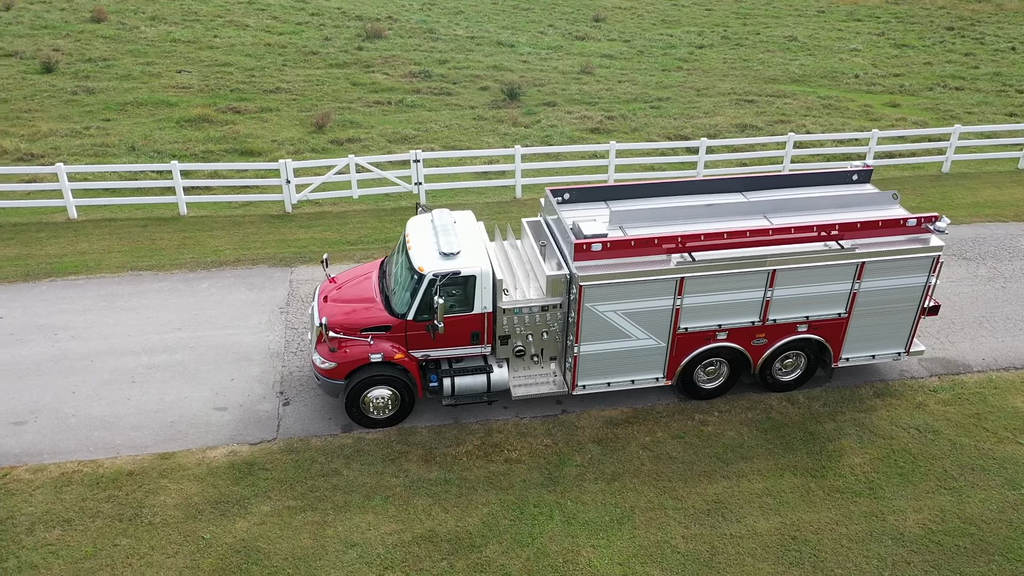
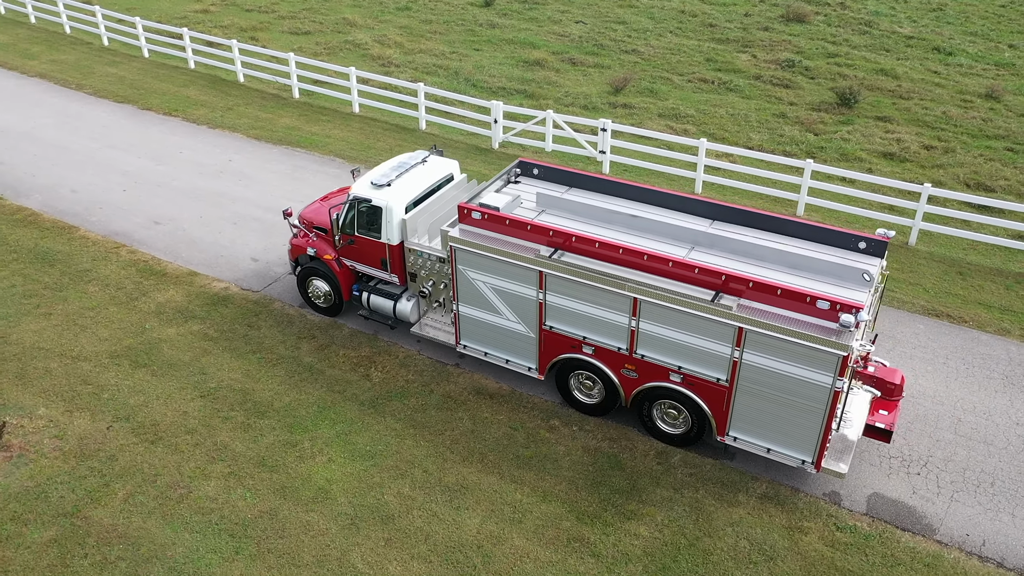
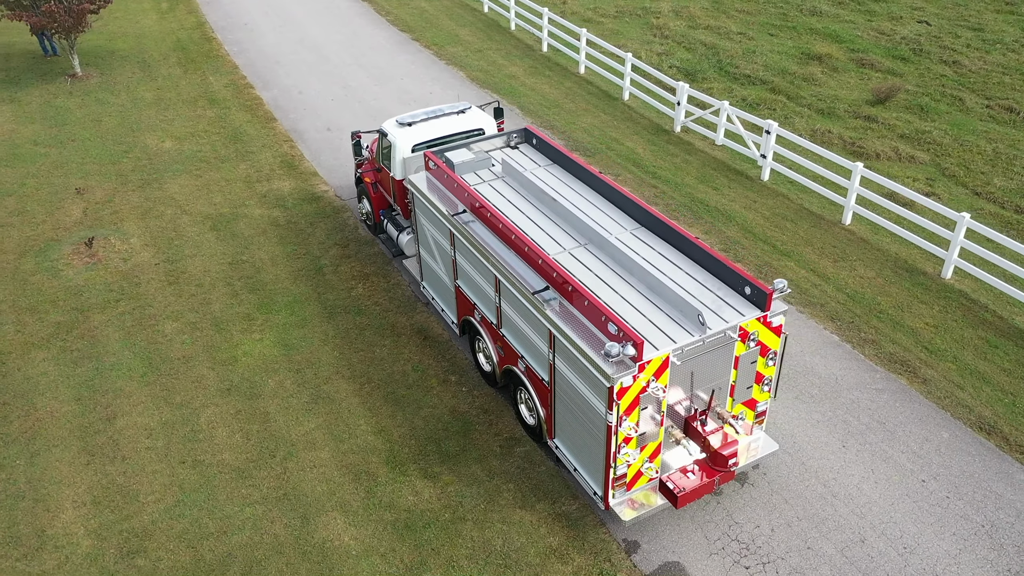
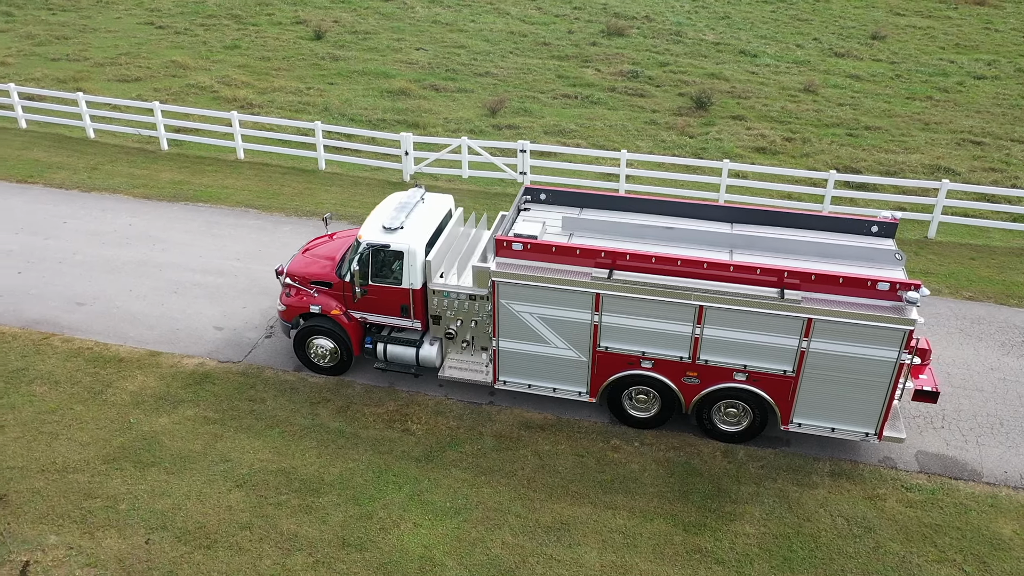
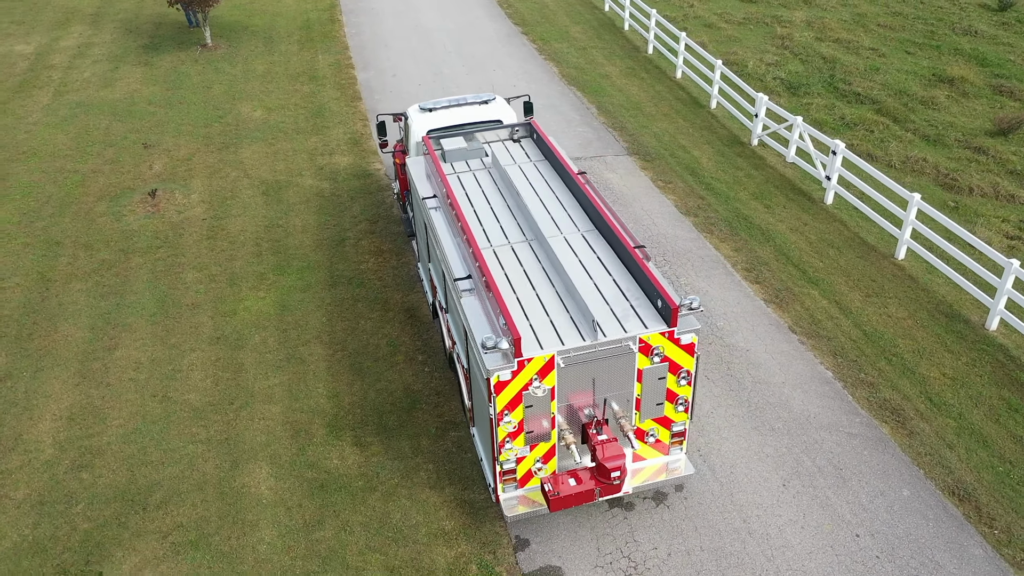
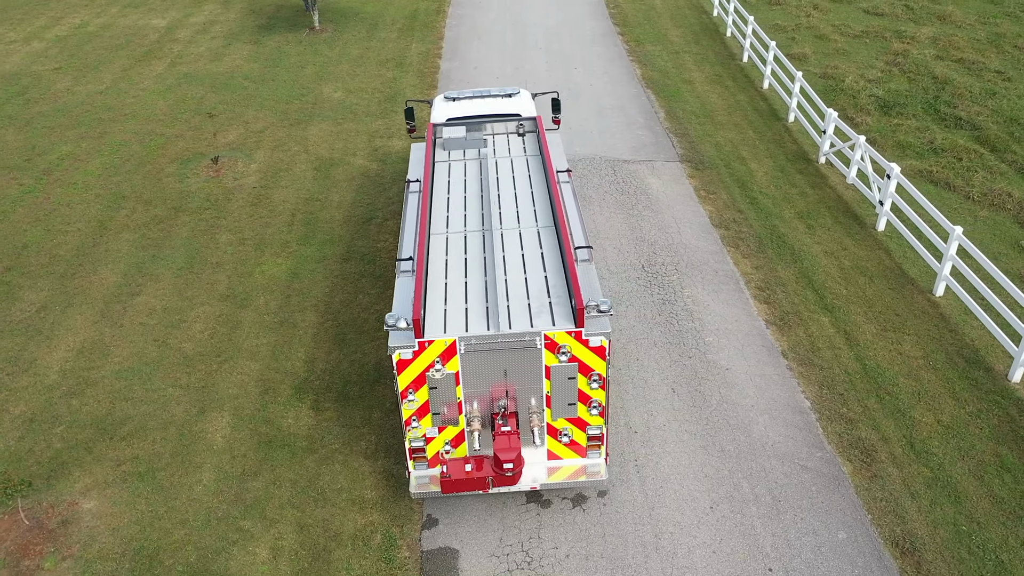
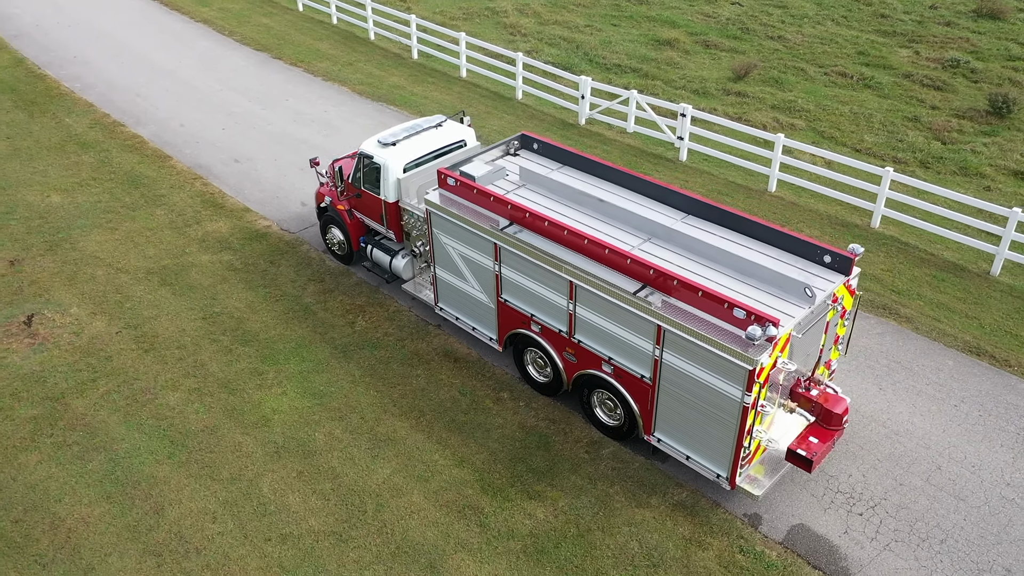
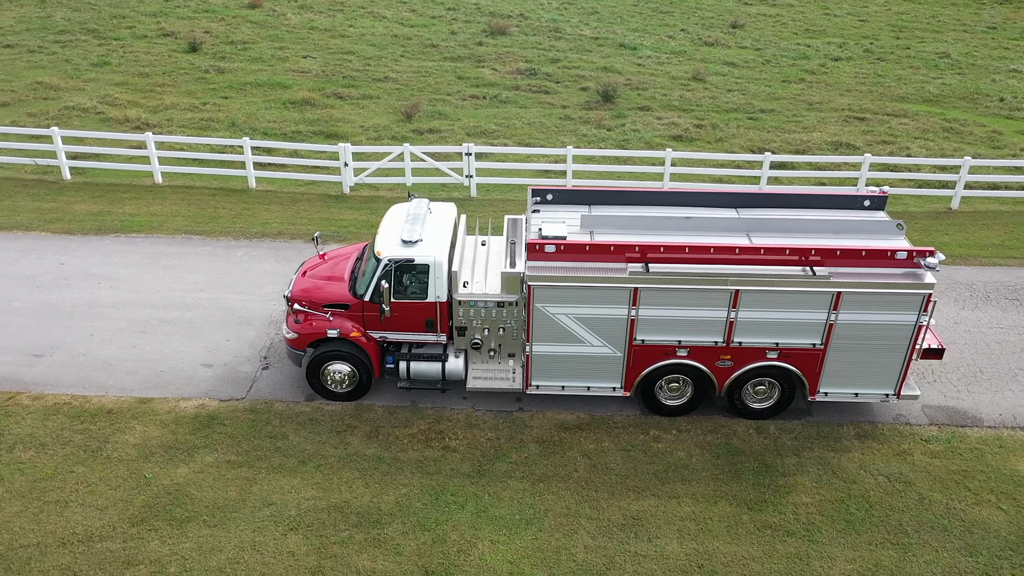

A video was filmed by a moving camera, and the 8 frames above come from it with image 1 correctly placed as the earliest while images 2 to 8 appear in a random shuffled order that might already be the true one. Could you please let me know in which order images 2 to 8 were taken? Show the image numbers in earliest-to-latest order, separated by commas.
8, 4, 2, 7, 3, 5, 6
